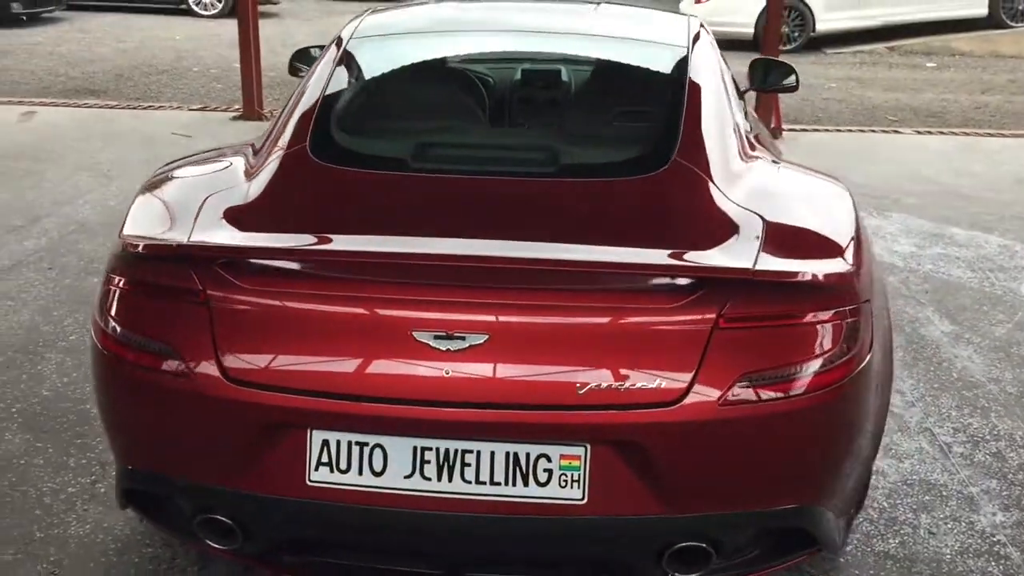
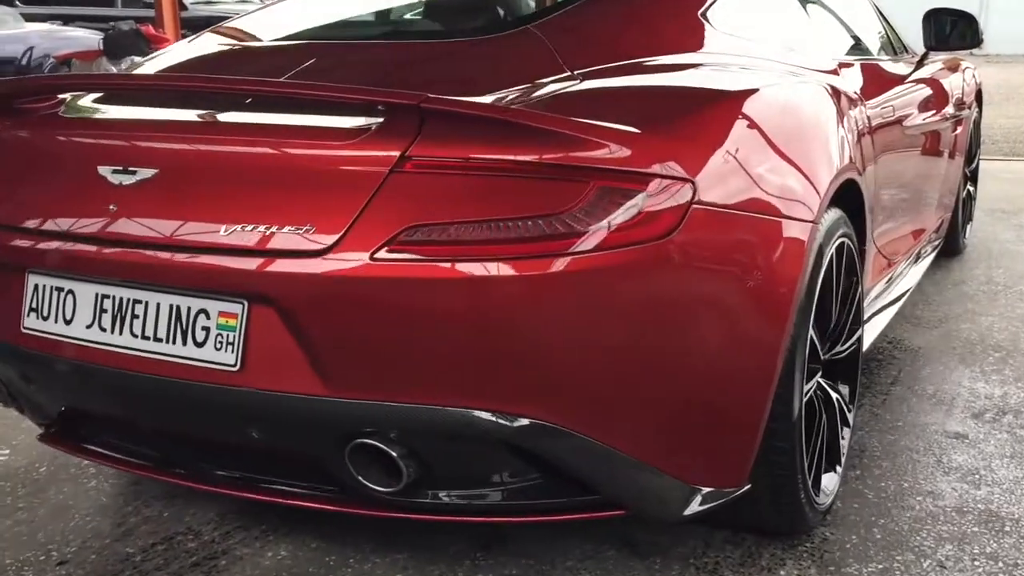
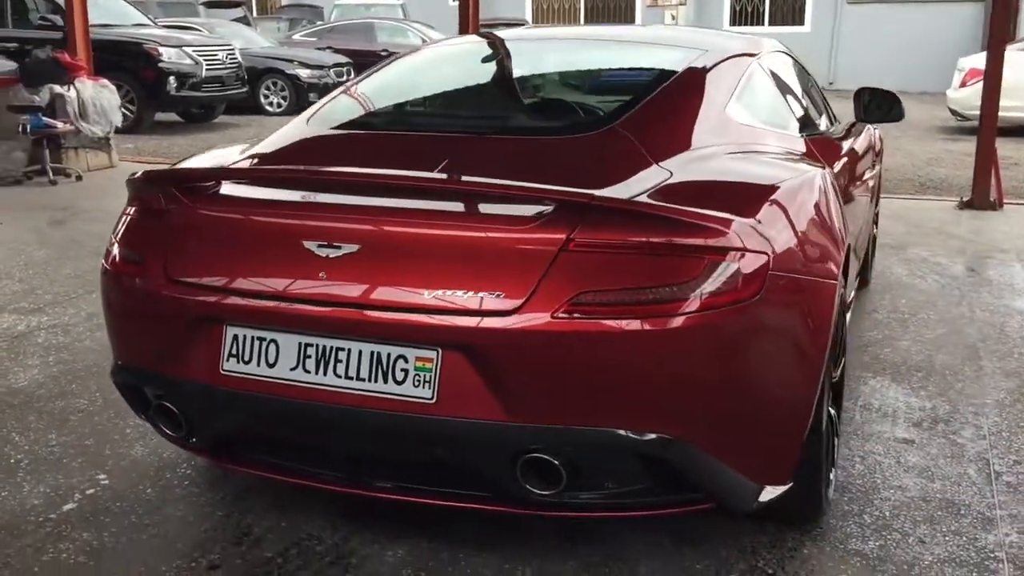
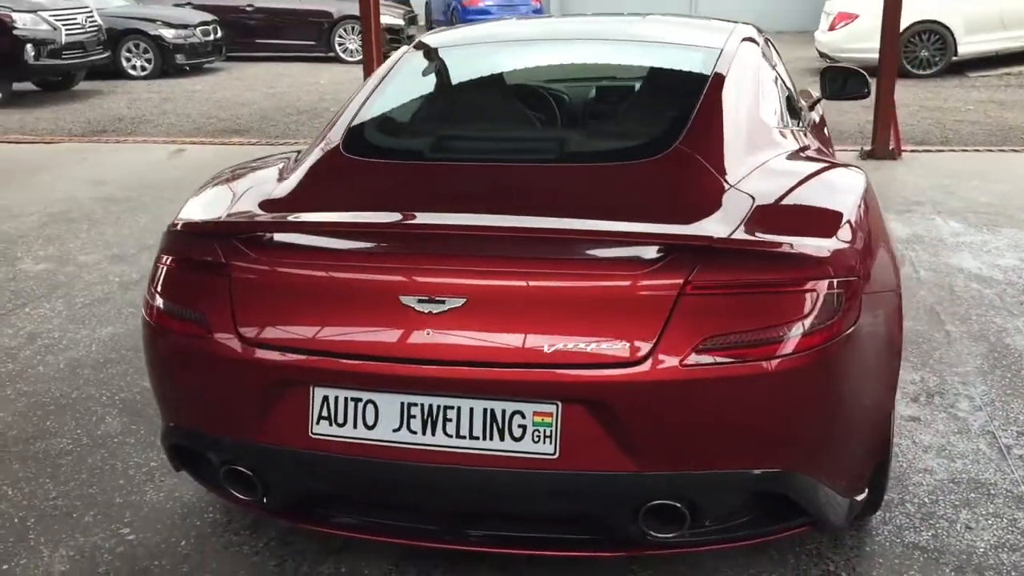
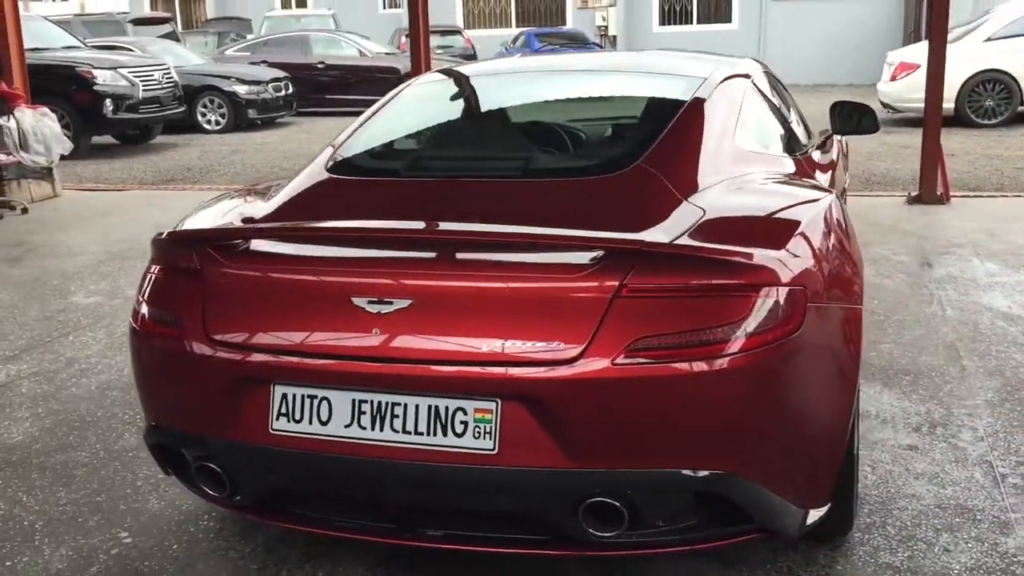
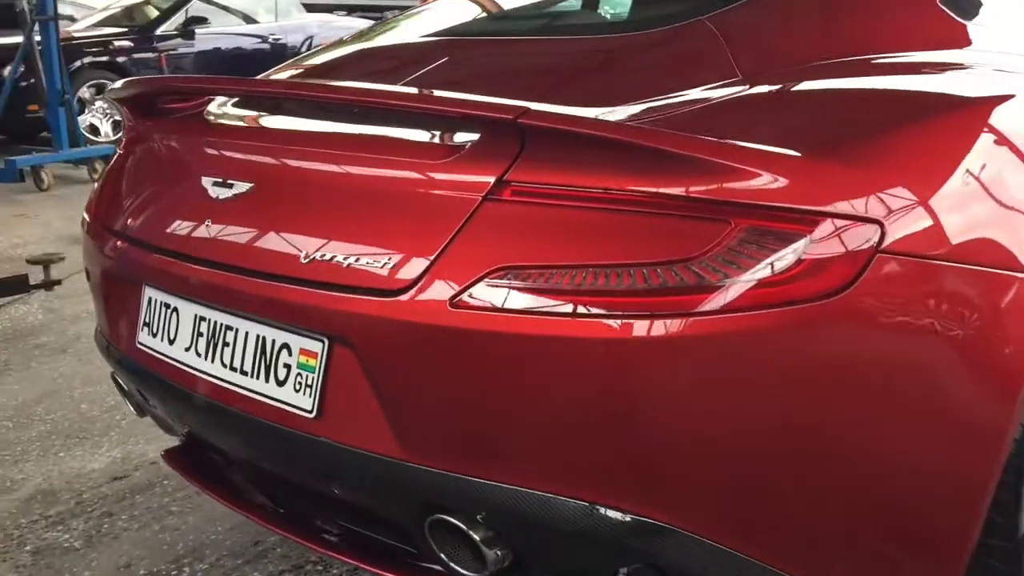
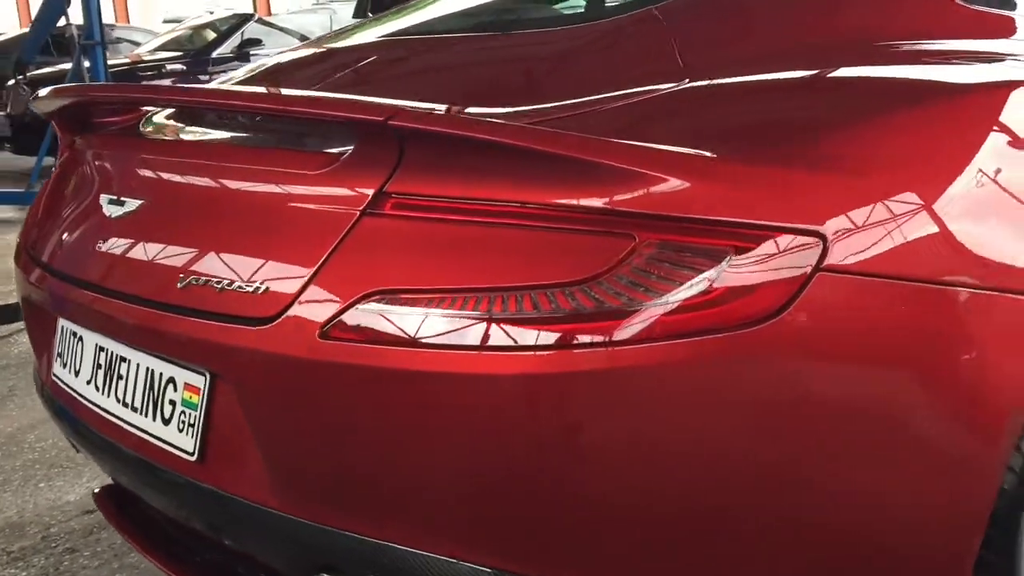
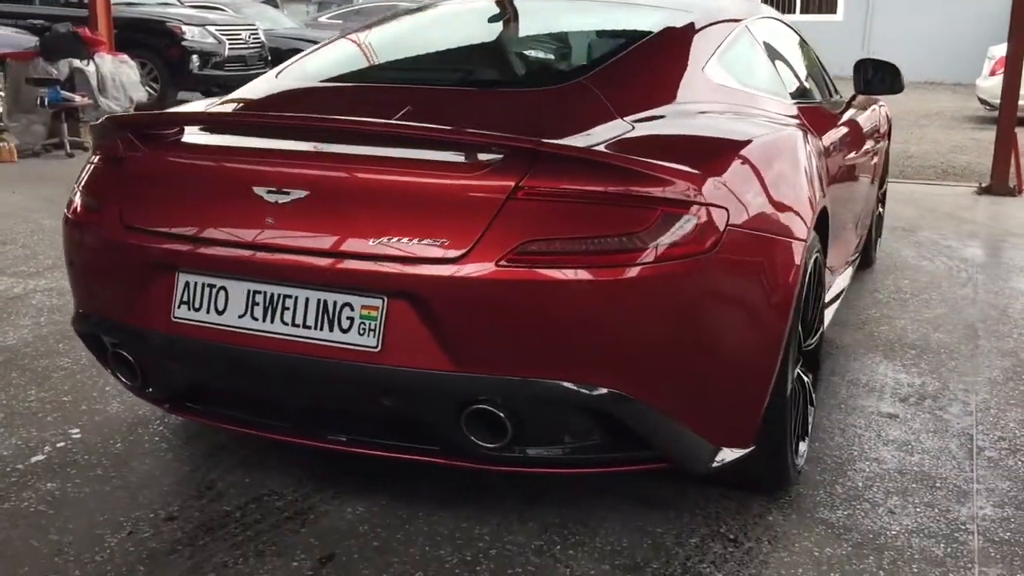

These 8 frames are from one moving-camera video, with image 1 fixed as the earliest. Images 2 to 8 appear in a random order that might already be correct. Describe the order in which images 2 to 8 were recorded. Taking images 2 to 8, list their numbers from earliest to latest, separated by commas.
4, 5, 3, 8, 2, 6, 7
